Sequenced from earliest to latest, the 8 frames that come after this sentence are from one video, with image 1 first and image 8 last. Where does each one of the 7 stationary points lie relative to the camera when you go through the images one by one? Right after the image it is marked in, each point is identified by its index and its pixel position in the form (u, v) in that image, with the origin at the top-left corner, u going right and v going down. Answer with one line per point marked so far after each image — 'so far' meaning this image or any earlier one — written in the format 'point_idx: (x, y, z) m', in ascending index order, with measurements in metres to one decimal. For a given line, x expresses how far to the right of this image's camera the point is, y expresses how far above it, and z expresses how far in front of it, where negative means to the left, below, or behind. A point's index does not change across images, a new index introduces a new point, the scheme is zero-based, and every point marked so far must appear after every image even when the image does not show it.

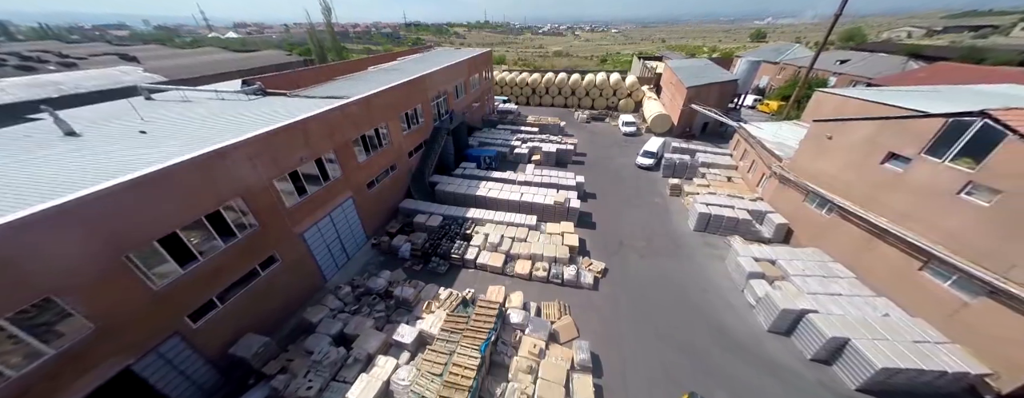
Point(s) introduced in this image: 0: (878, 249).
0: (+16.6, -2.2, +12.2) m
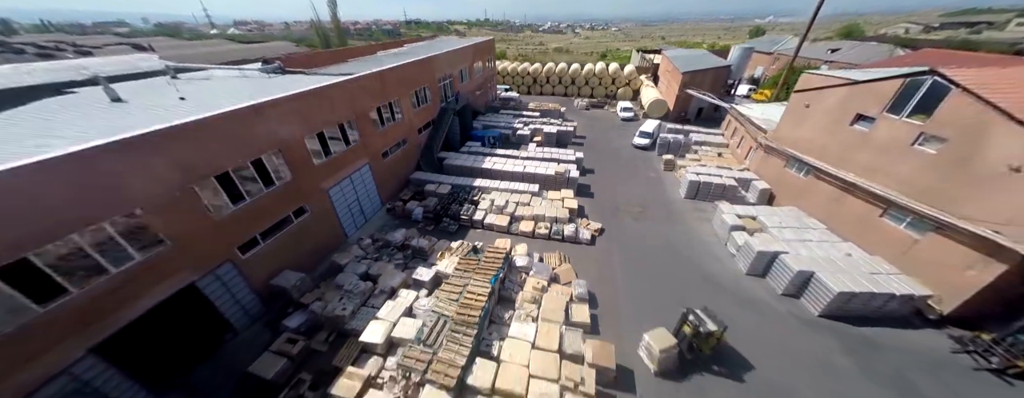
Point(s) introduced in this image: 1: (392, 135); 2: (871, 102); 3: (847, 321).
0: (+16.9, -0.1, +13.6) m
1: (-8.2, +4.4, +18.5) m
2: (+17.0, +4.6, +12.8) m
3: (+13.7, -5.0, +11.0) m
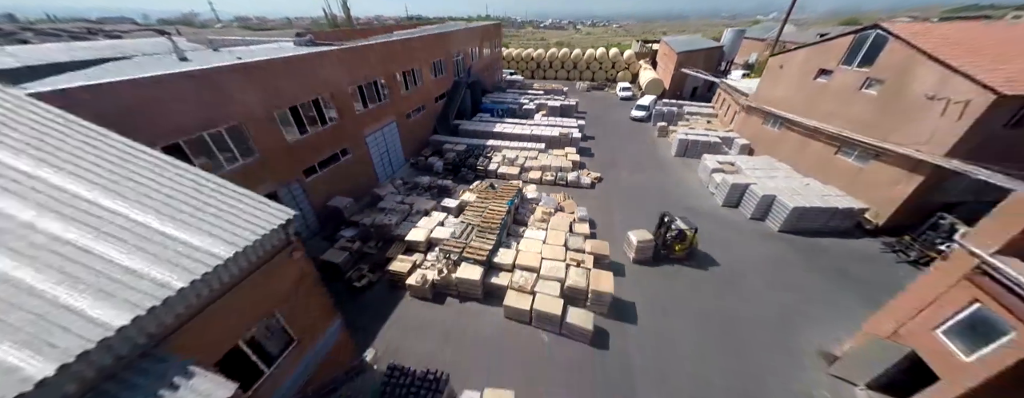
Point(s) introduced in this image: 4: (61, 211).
0: (+17.6, +3.2, +15.9) m
1: (-7.5, +7.8, +20.9) m
2: (+17.7, +7.9, +15.0) m
3: (+14.3, -1.7, +13.4) m
4: (-7.0, -0.2, +4.3) m
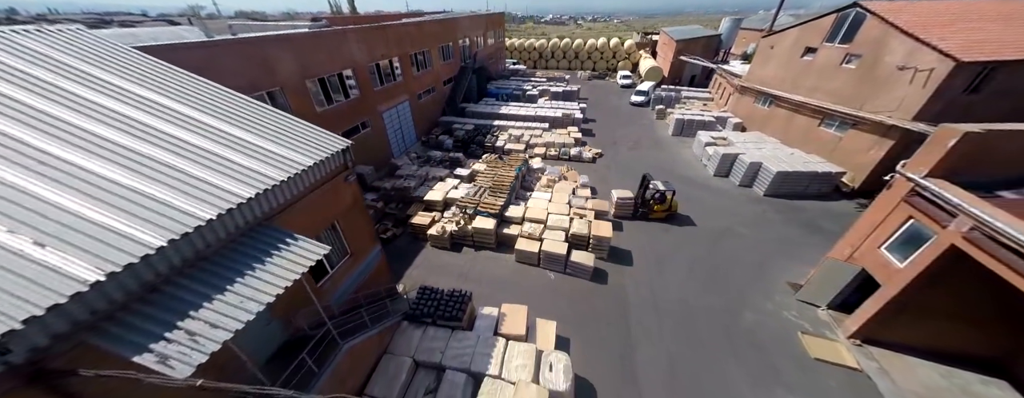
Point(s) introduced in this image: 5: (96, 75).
0: (+18.1, +5.0, +17.1) m
1: (-7.0, +9.7, +22.0) m
2: (+18.1, +9.7, +16.1) m
3: (+14.8, +0.1, +14.7) m
4: (-6.5, +1.5, +5.5) m
5: (-8.9, +2.7, +5.9) m
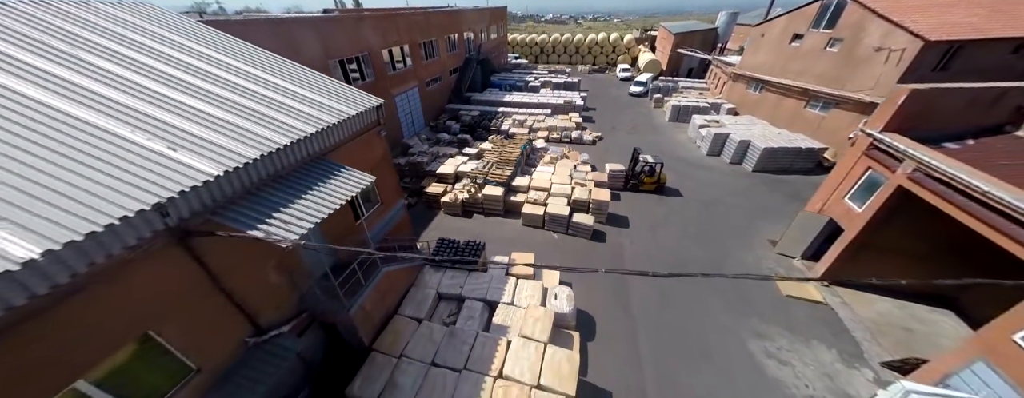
0: (+18.4, +6.5, +18.1) m
1: (-6.7, +11.2, +23.1) m
2: (+18.4, +11.2, +17.2) m
3: (+15.1, +1.5, +15.7) m
4: (-6.2, +2.9, +6.6) m
5: (-8.6, +4.1, +6.9) m
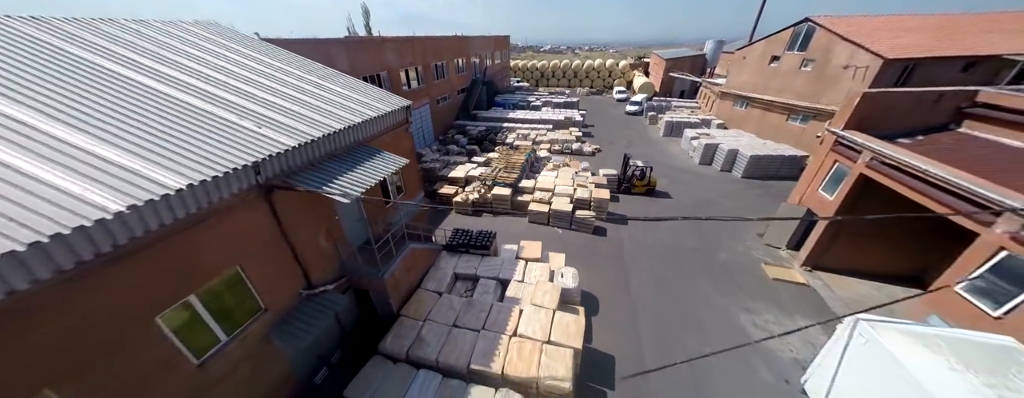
0: (+18.7, +6.0, +19.6) m
1: (-6.4, +10.3, +25.0) m
2: (+18.8, +10.8, +19.1) m
3: (+15.4, +1.3, +16.9) m
4: (-5.9, +3.4, +7.9) m
5: (-8.2, +4.5, +8.4) m
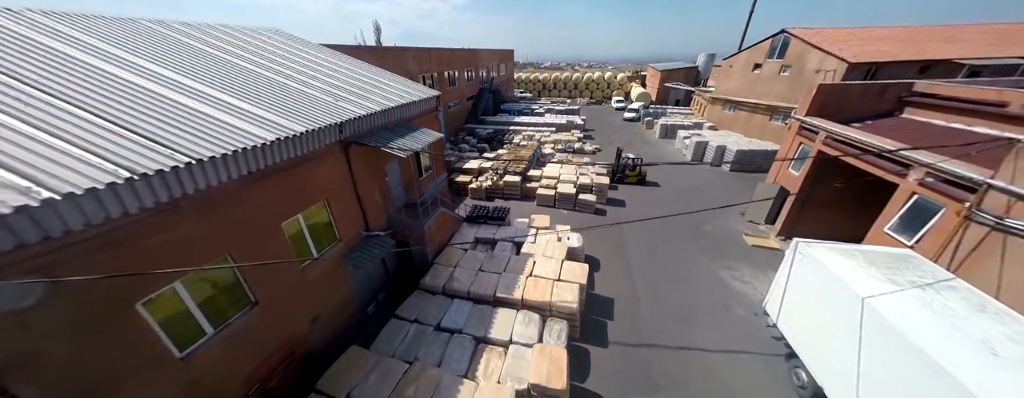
0: (+19.3, +6.5, +21.4) m
1: (-5.8, +10.5, +27.1) m
2: (+19.3, +11.3, +21.1) m
3: (+16.0, +1.9, +18.5) m
4: (-5.4, +4.4, +9.7) m
5: (-7.7, +5.5, +10.2) m
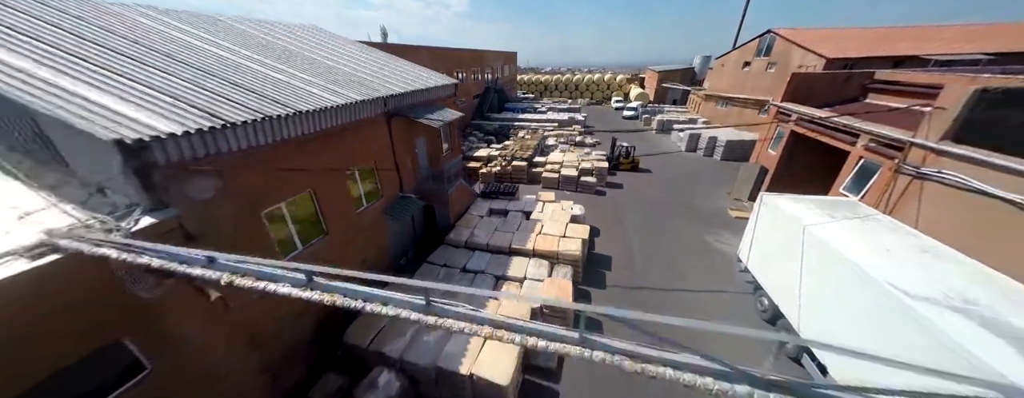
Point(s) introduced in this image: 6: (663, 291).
0: (+19.7, +7.4, +22.9) m
1: (-5.3, +11.3, +28.7) m
2: (+19.8, +12.2, +22.6) m
3: (+16.4, +2.8, +19.9) m
4: (-5.0, +5.5, +11.2) m
5: (-7.3, +6.6, +11.7) m
6: (+4.7, -2.9, +8.5) m
